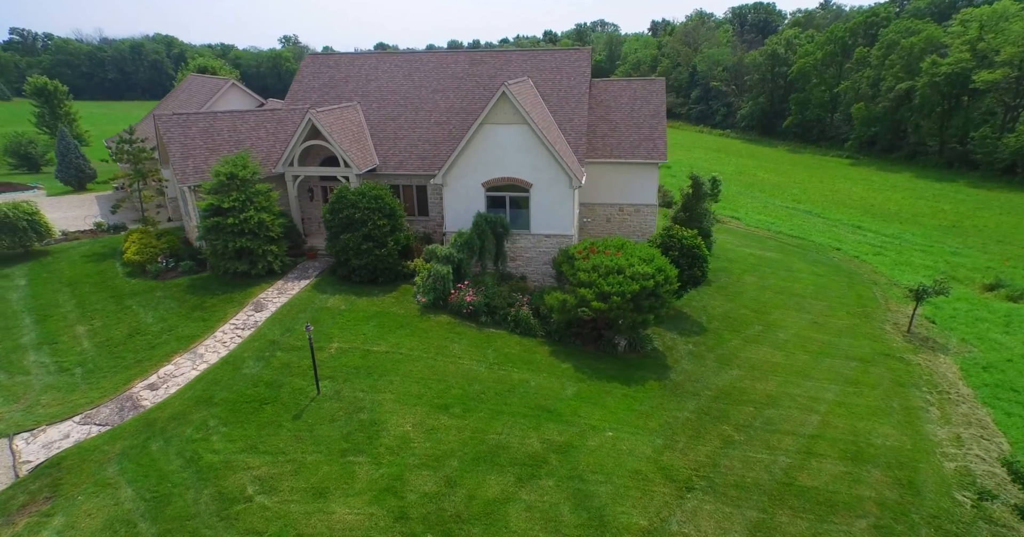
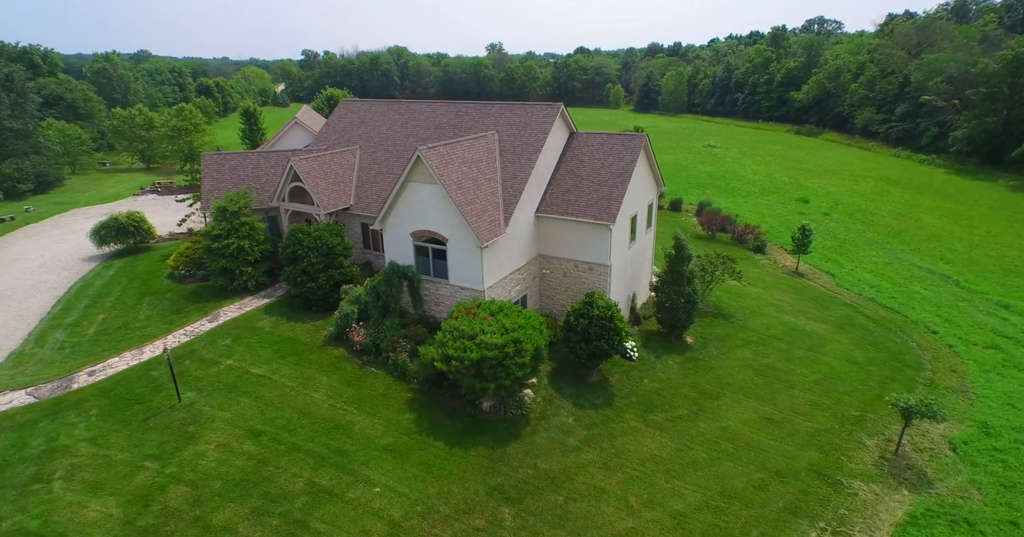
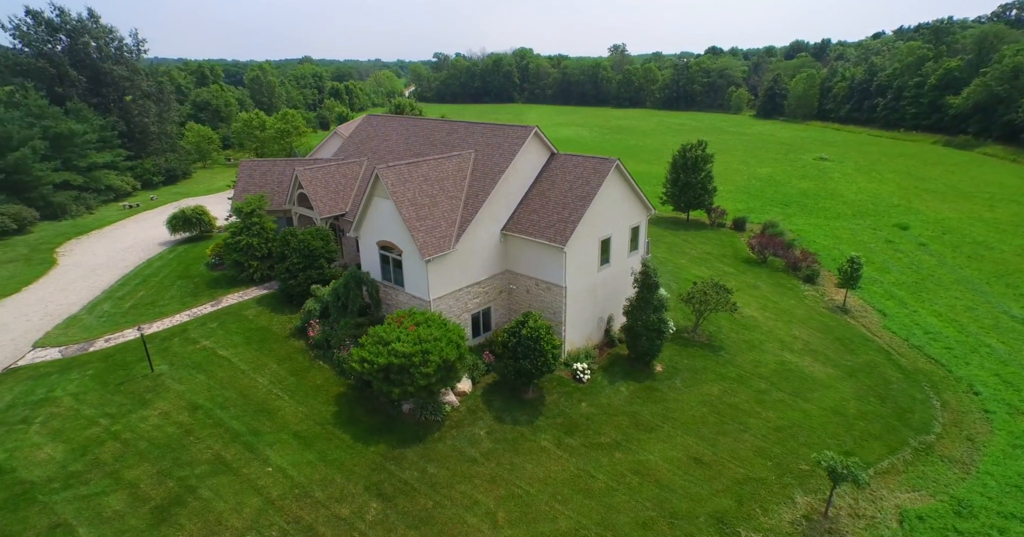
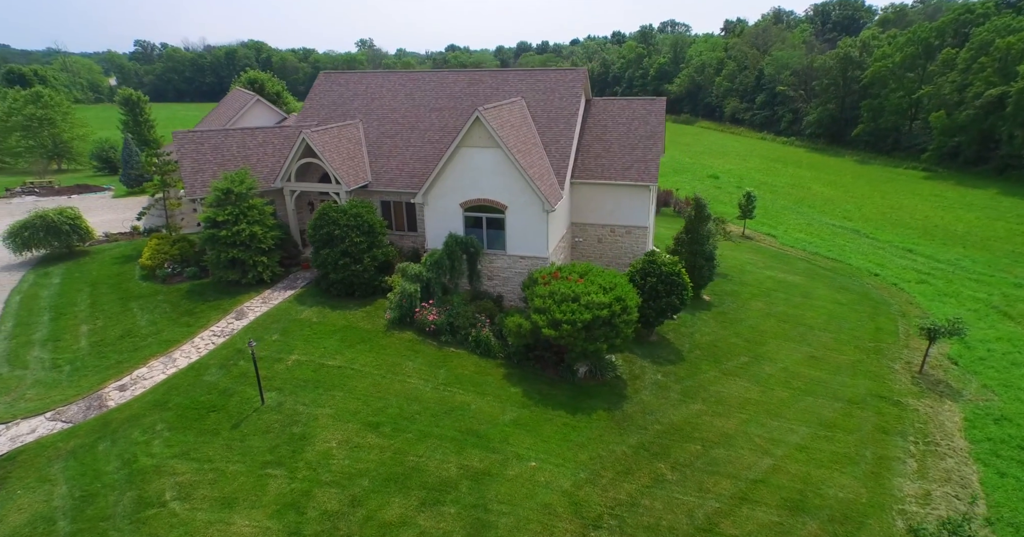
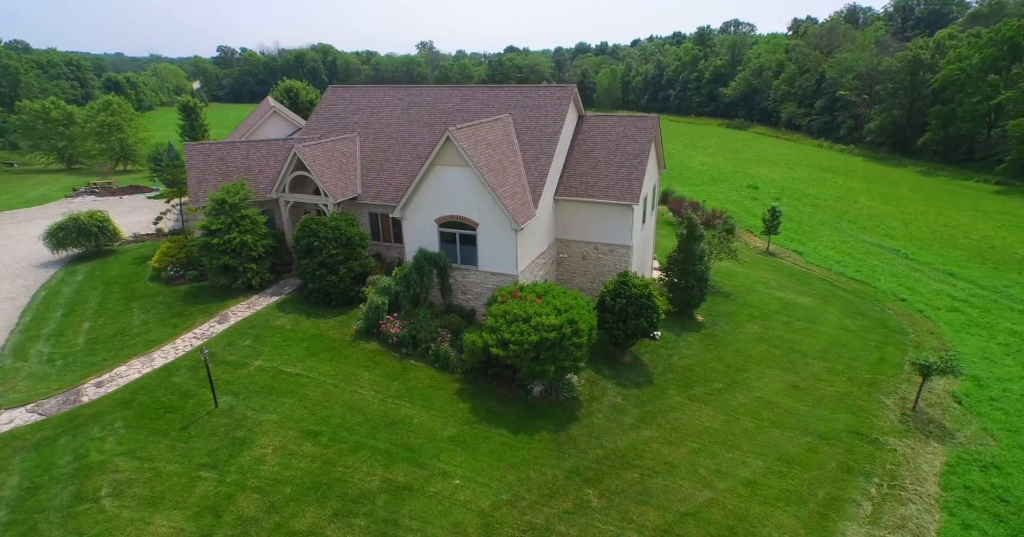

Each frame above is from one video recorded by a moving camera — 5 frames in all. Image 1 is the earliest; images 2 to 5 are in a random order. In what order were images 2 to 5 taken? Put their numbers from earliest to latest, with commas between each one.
4, 5, 2, 3
